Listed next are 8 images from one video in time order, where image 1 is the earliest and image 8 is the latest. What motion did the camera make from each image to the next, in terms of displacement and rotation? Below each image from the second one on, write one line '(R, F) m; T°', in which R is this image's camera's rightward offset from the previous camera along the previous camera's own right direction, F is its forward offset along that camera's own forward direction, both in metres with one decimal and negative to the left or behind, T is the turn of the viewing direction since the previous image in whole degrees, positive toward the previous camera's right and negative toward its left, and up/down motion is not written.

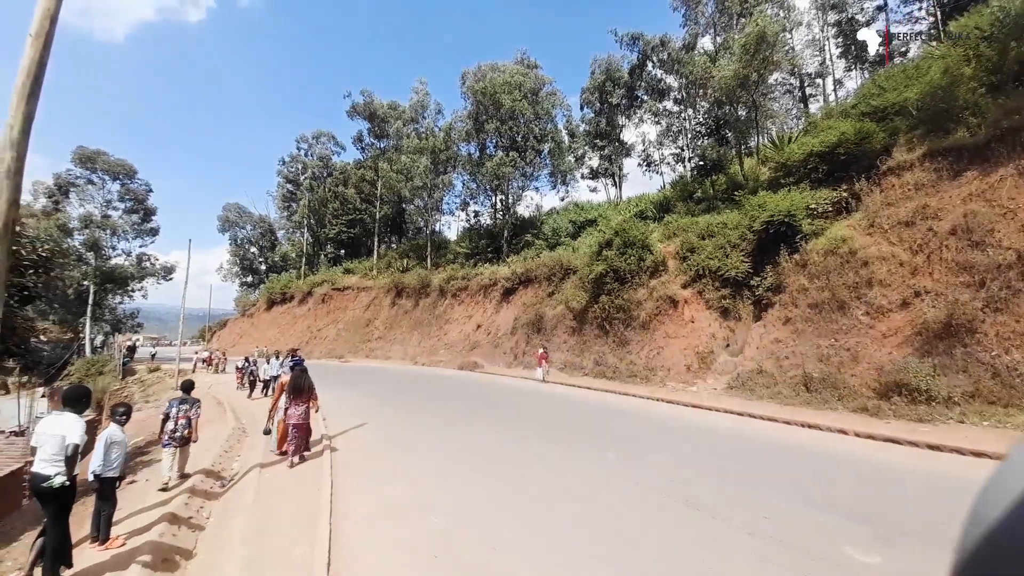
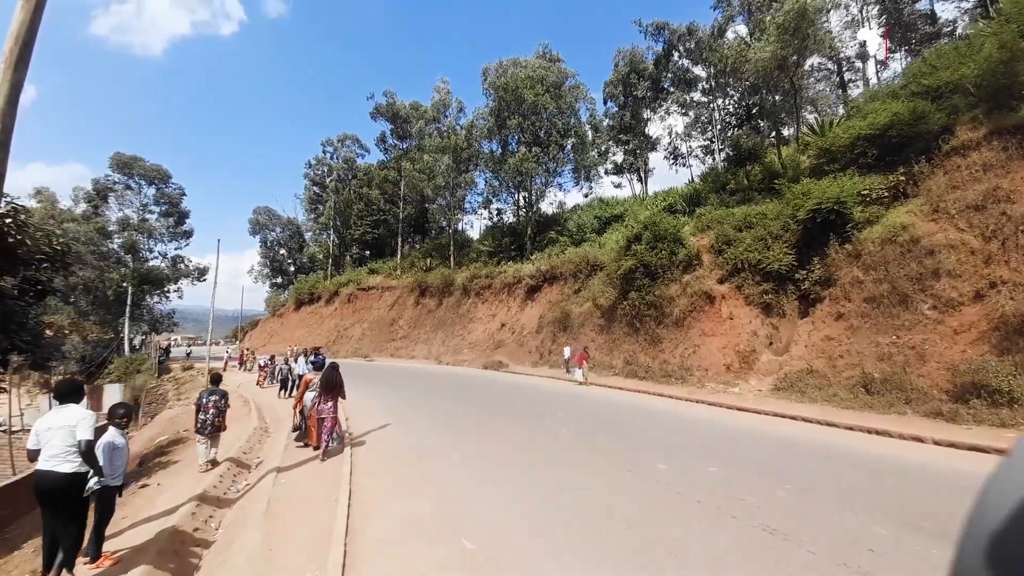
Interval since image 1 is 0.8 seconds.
(-0.2, +0.6) m; -3°
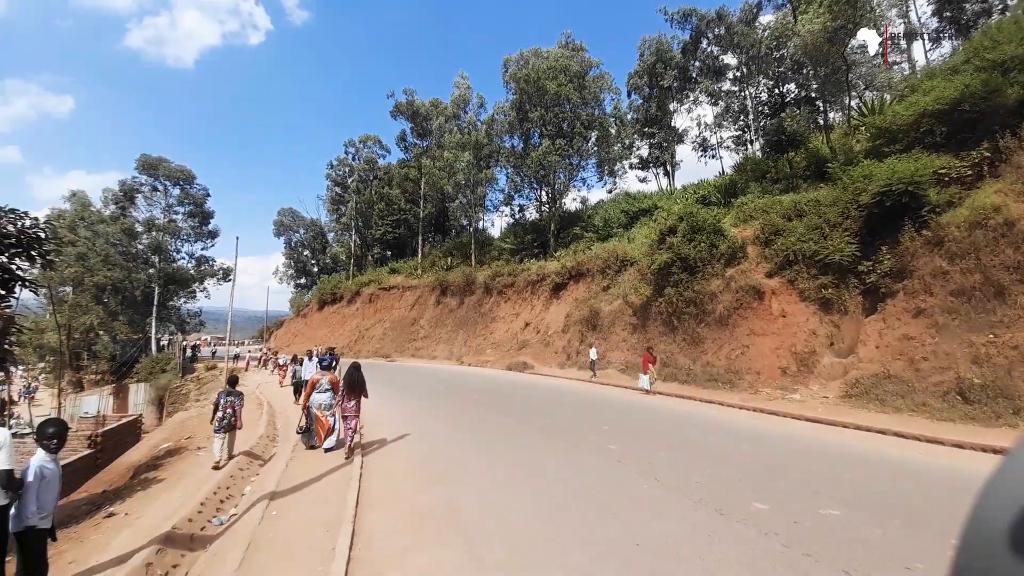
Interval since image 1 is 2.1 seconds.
(-0.3, +1.2) m; -3°
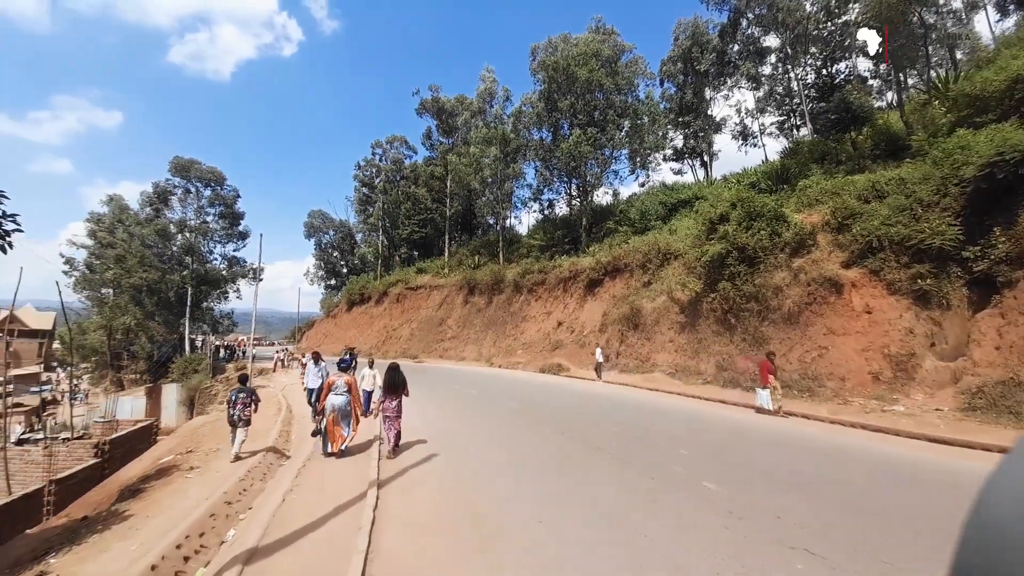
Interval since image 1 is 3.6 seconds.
(-0.4, +1.4) m; -4°
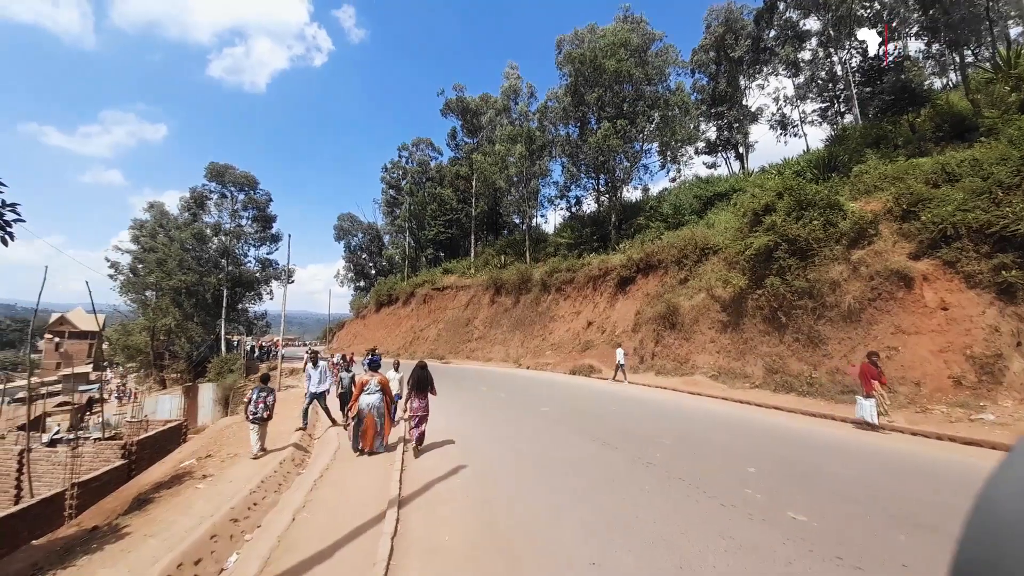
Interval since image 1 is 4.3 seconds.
(-0.1, +0.7) m; -4°
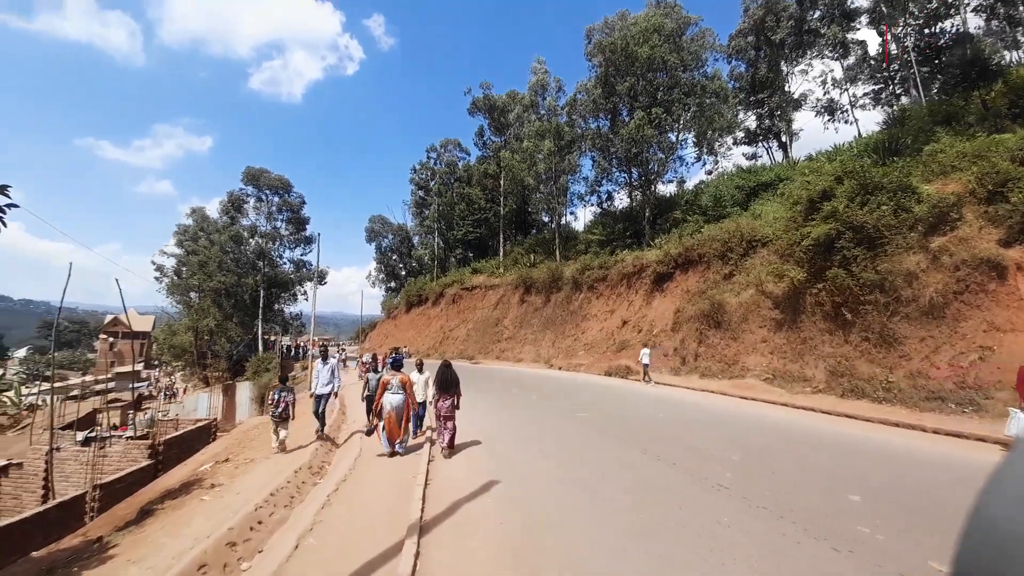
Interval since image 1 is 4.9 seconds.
(-0.1, +0.8) m; -4°
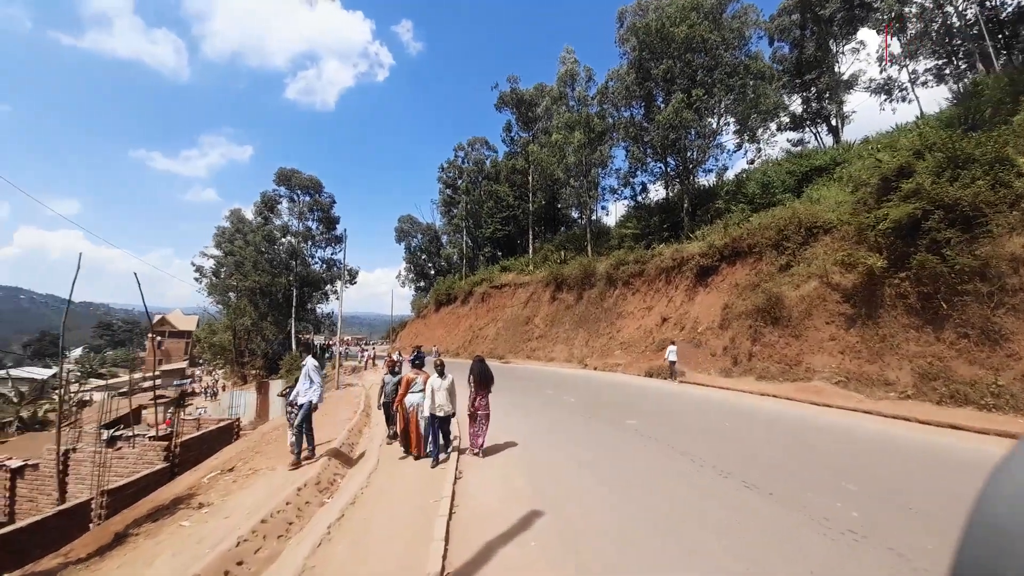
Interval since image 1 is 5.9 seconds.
(-0.2, +1.0) m; -4°
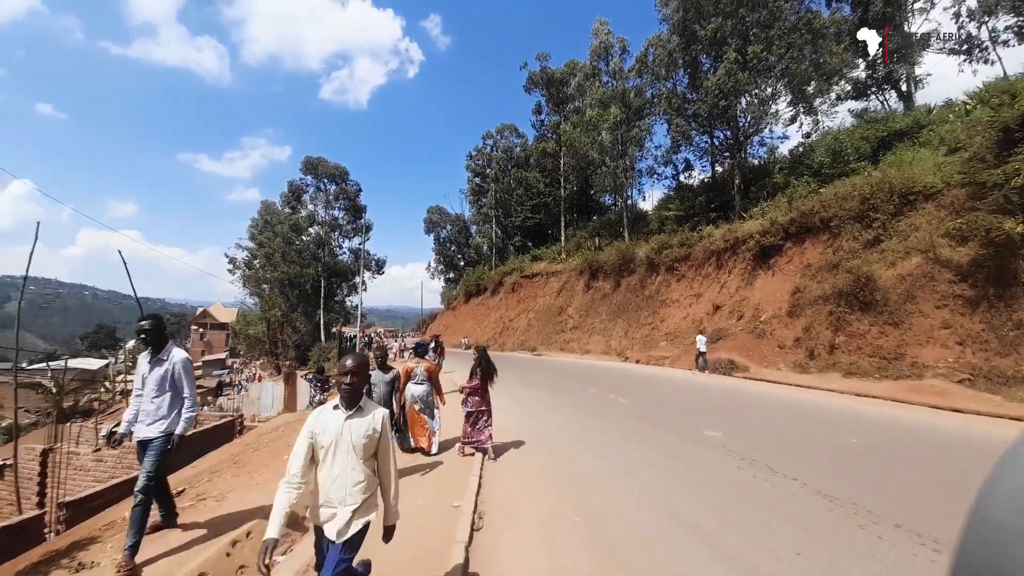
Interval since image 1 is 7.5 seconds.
(-0.1, +1.8) m; -4°
